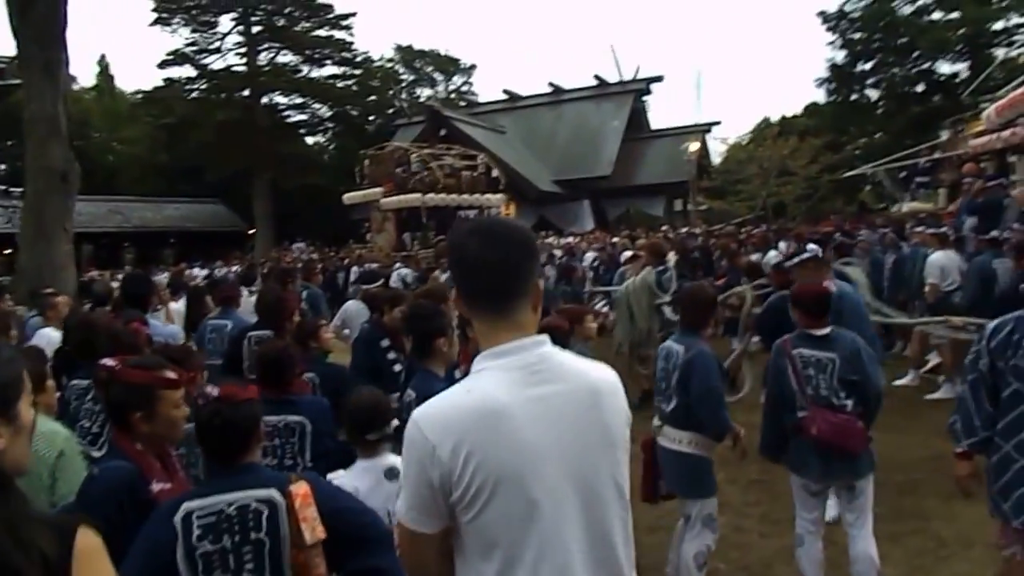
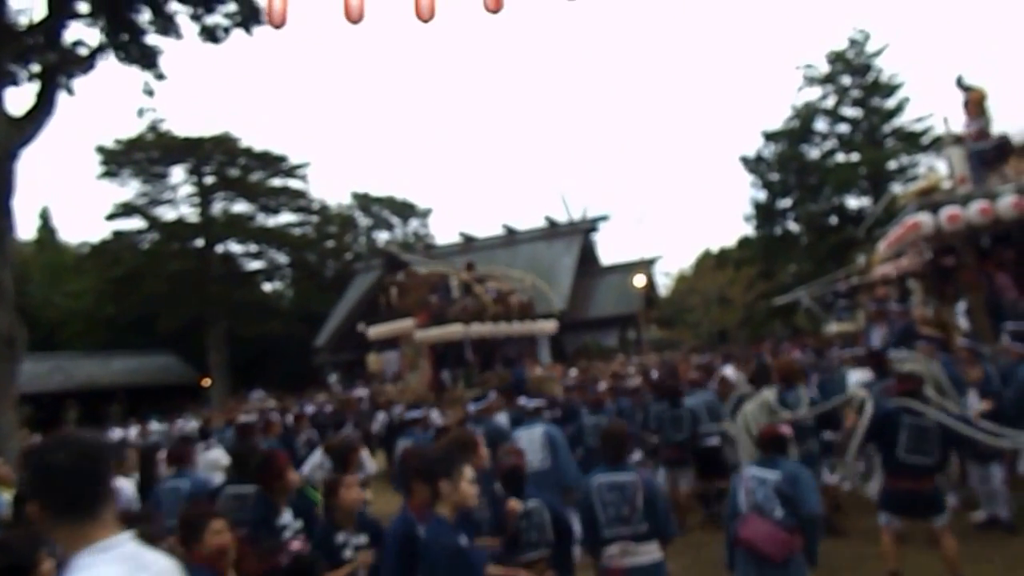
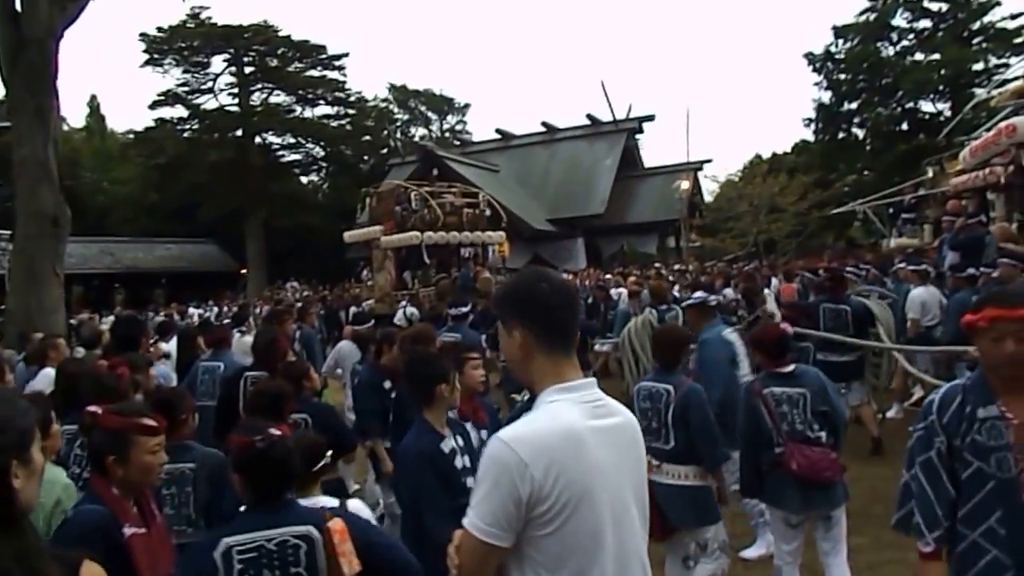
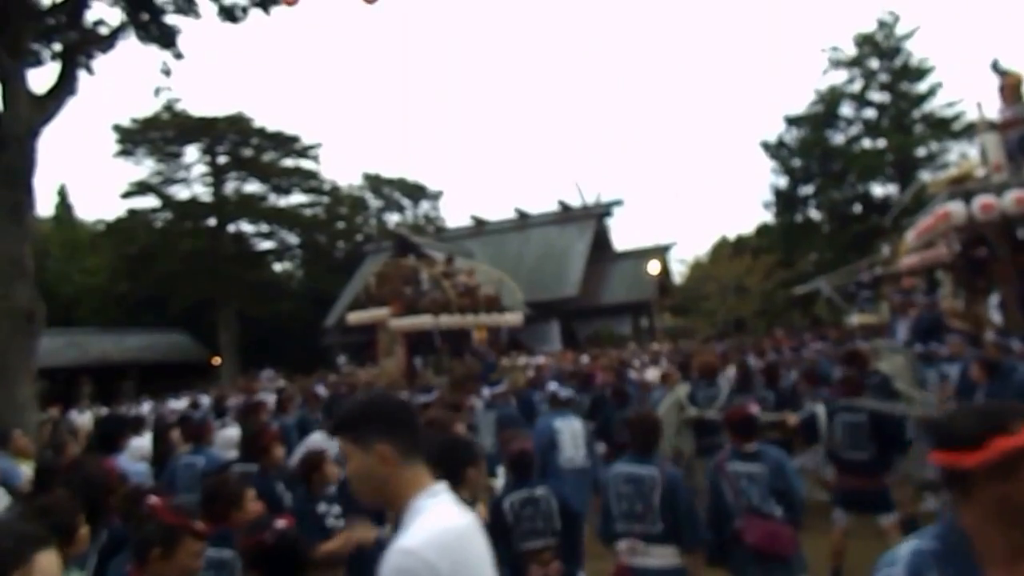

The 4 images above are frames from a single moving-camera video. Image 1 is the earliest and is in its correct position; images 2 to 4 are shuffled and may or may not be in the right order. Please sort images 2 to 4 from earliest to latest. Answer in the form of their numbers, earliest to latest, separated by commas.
3, 4, 2
